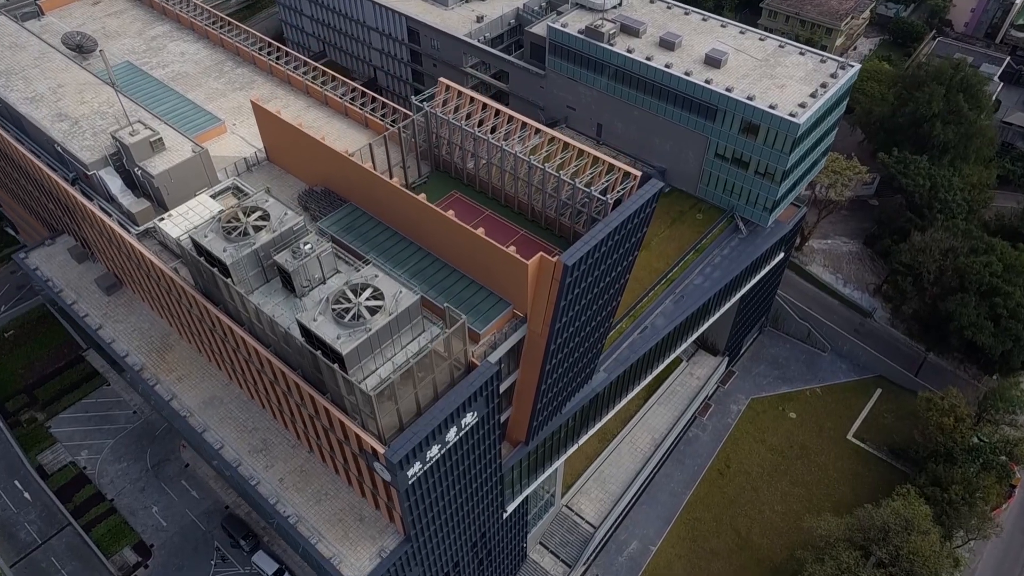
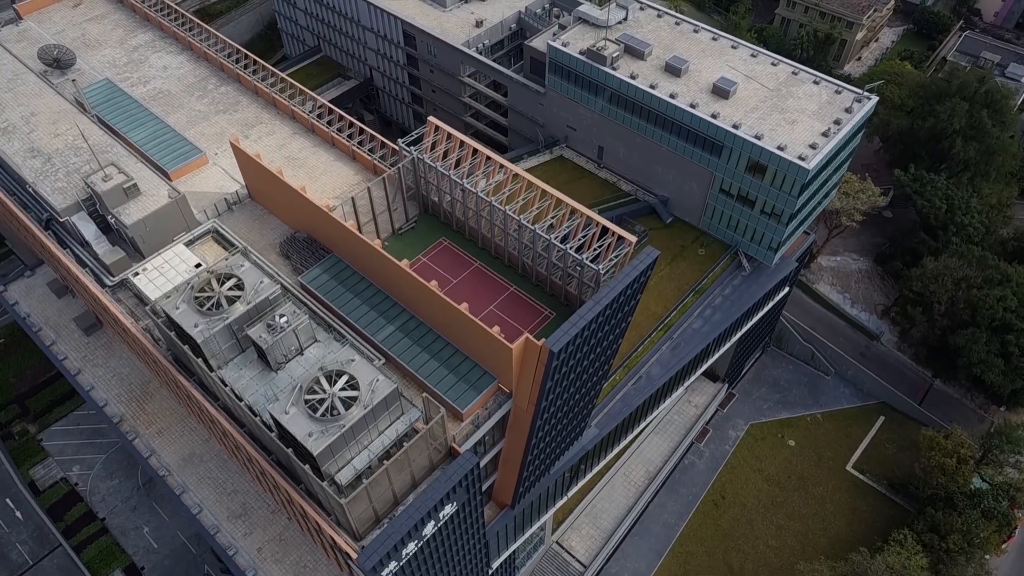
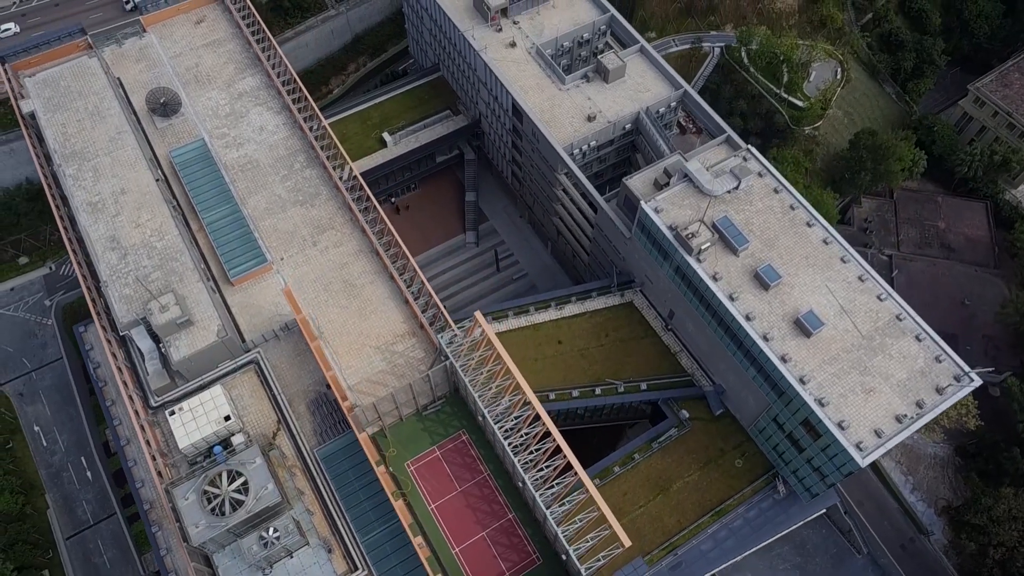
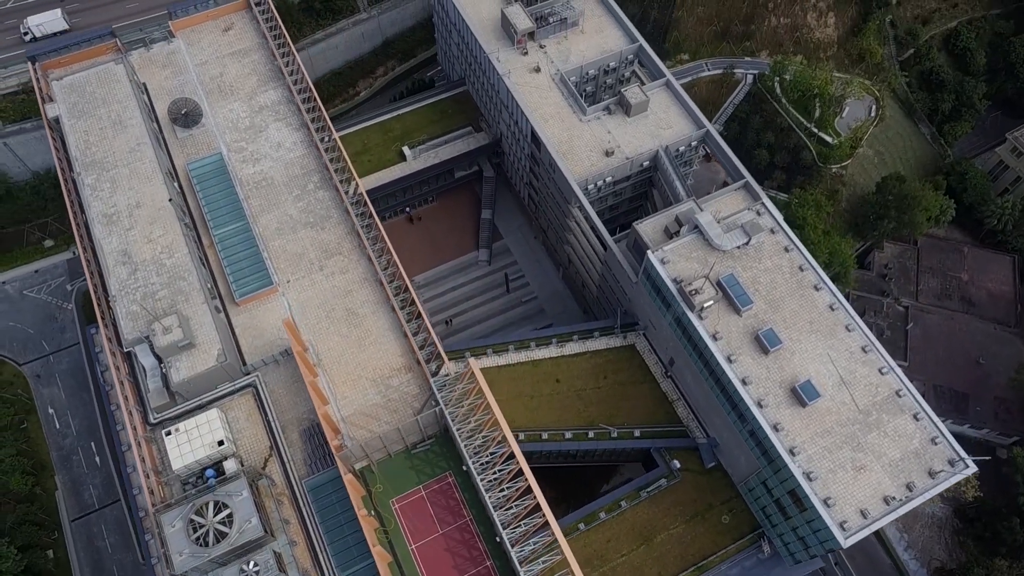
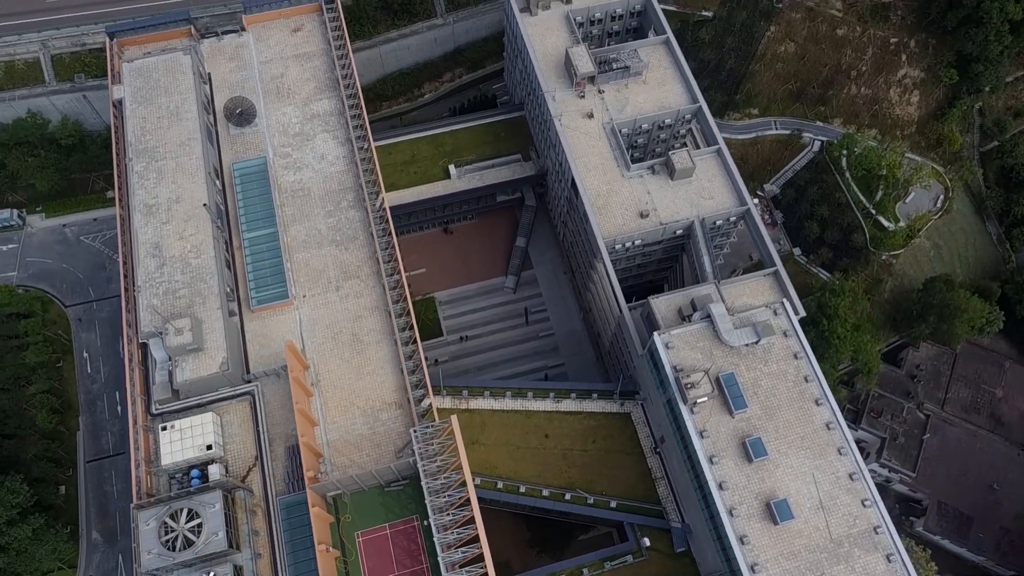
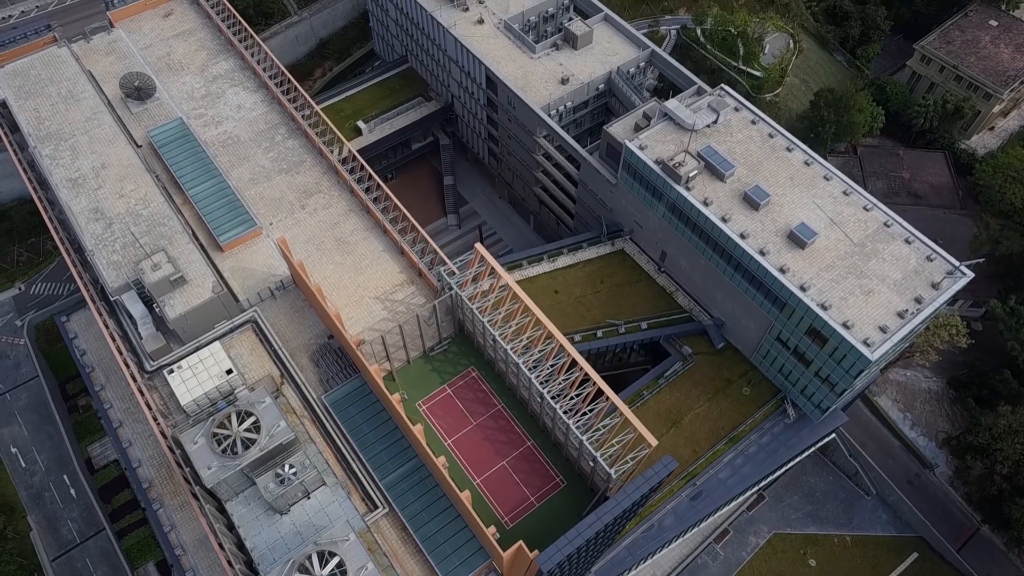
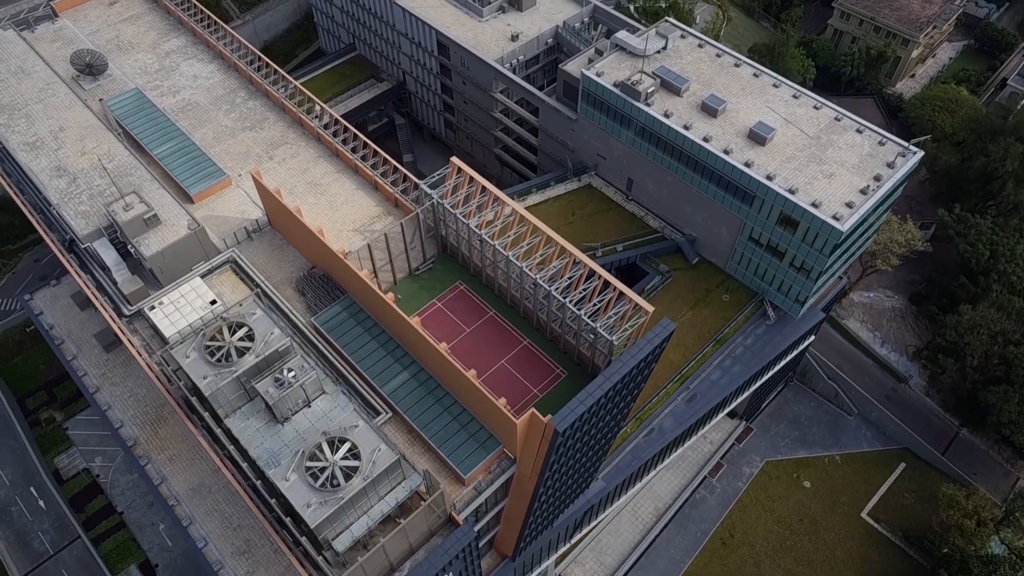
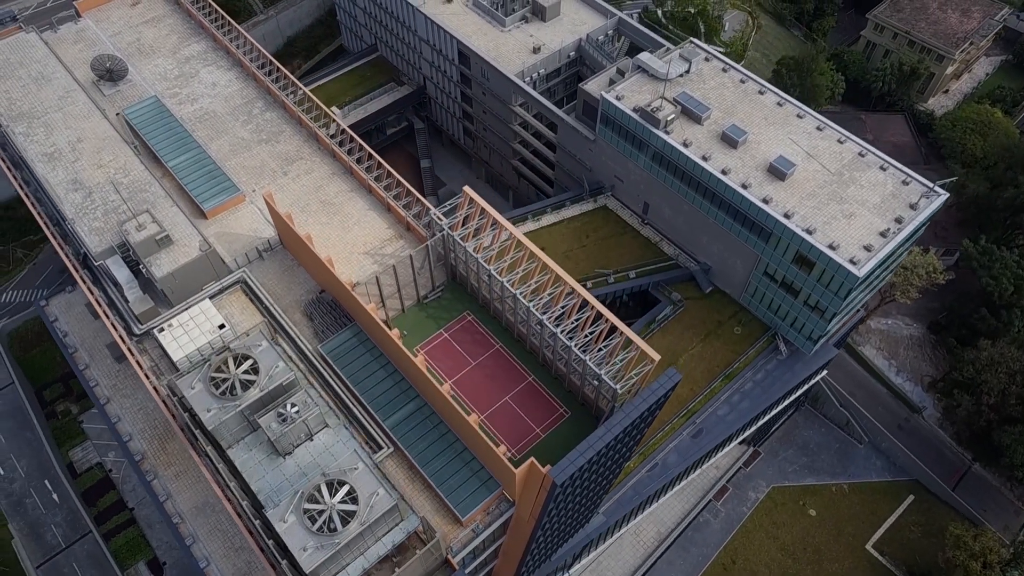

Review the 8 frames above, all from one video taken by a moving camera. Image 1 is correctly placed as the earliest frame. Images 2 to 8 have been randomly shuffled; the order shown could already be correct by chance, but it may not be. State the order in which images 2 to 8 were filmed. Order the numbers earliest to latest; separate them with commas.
2, 7, 8, 6, 3, 4, 5
